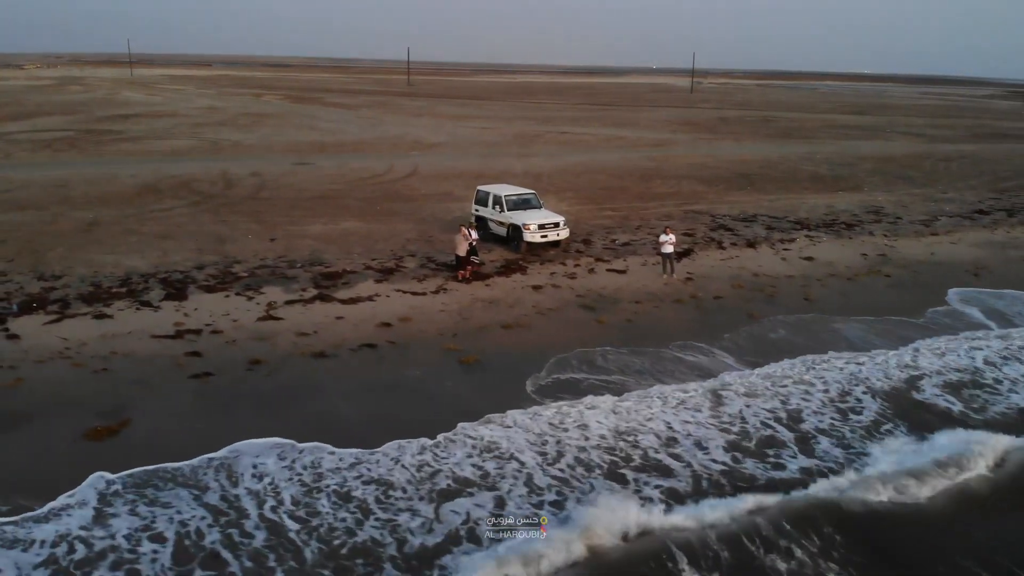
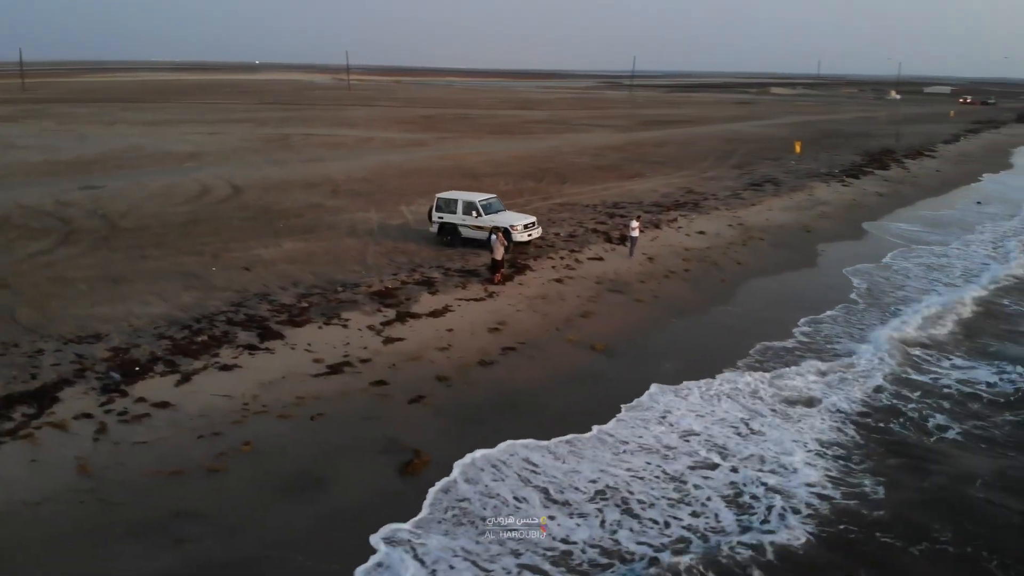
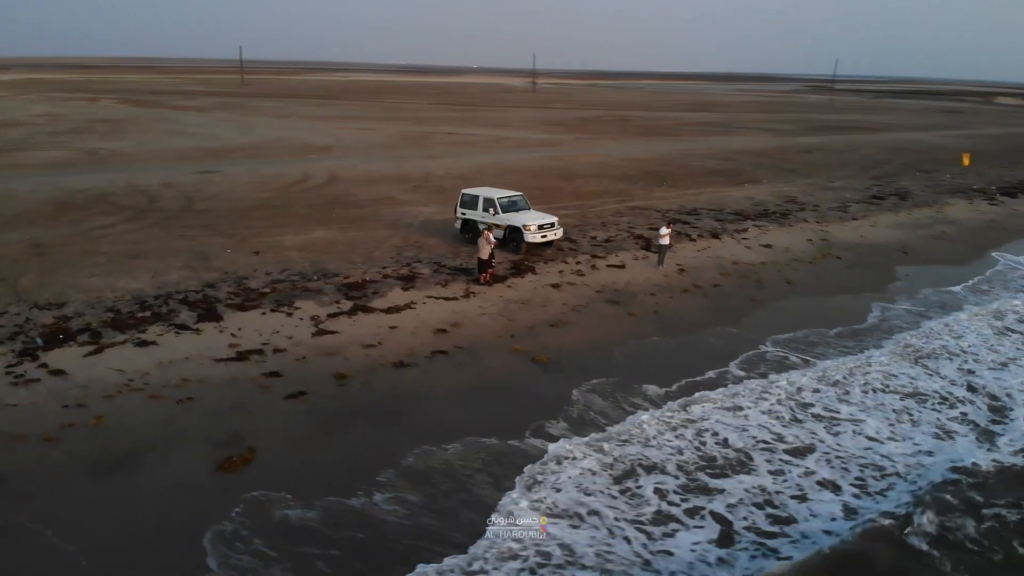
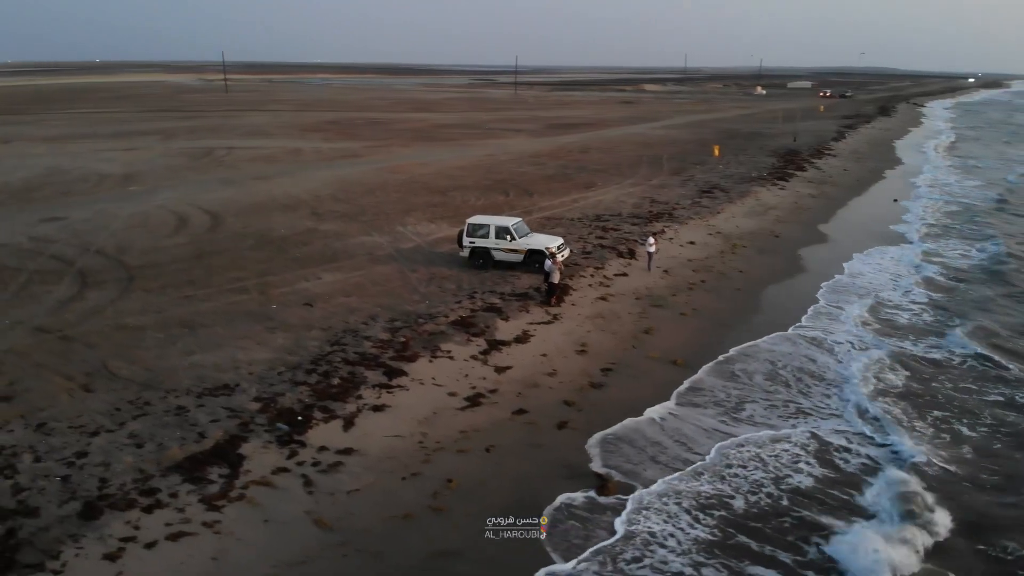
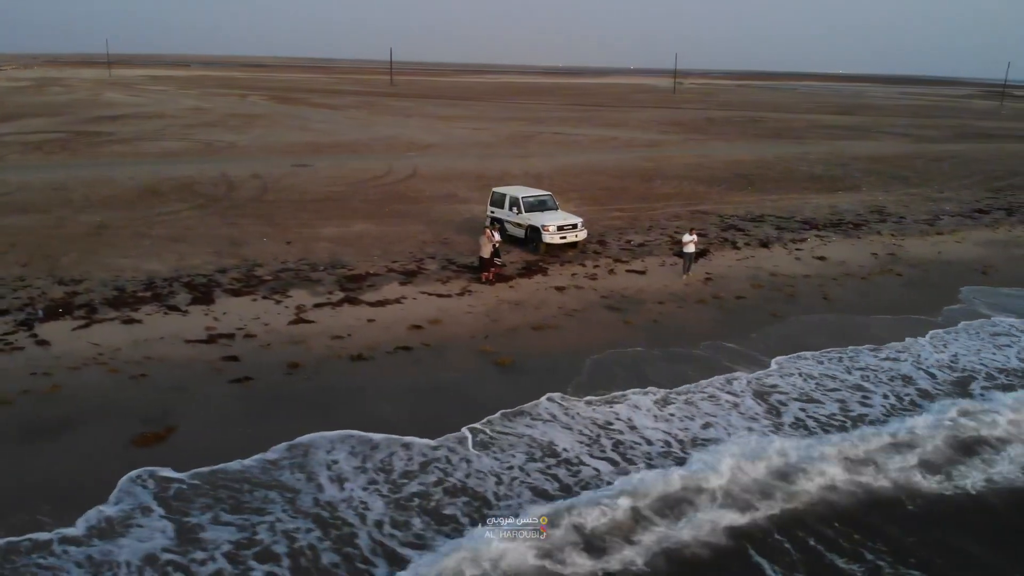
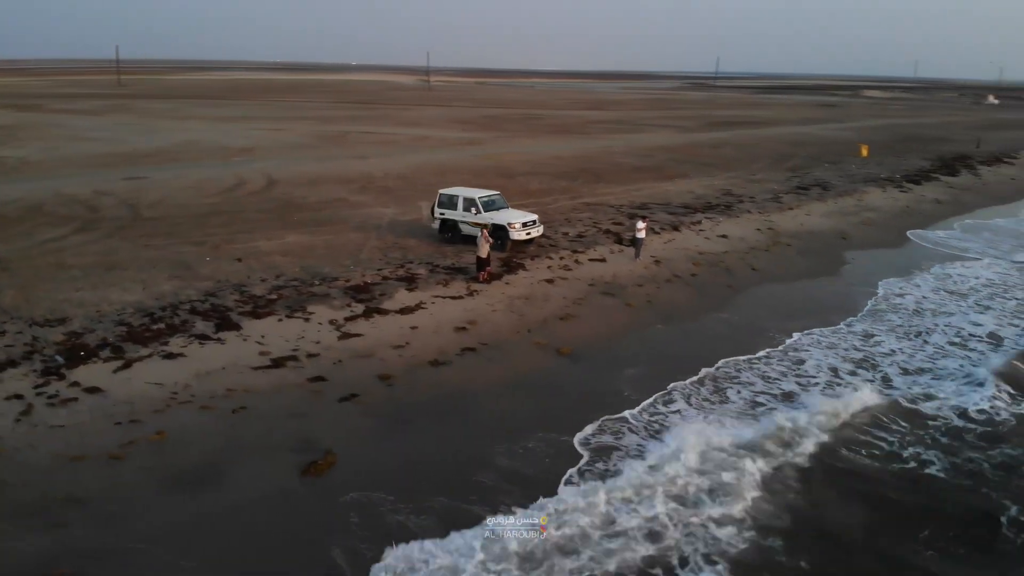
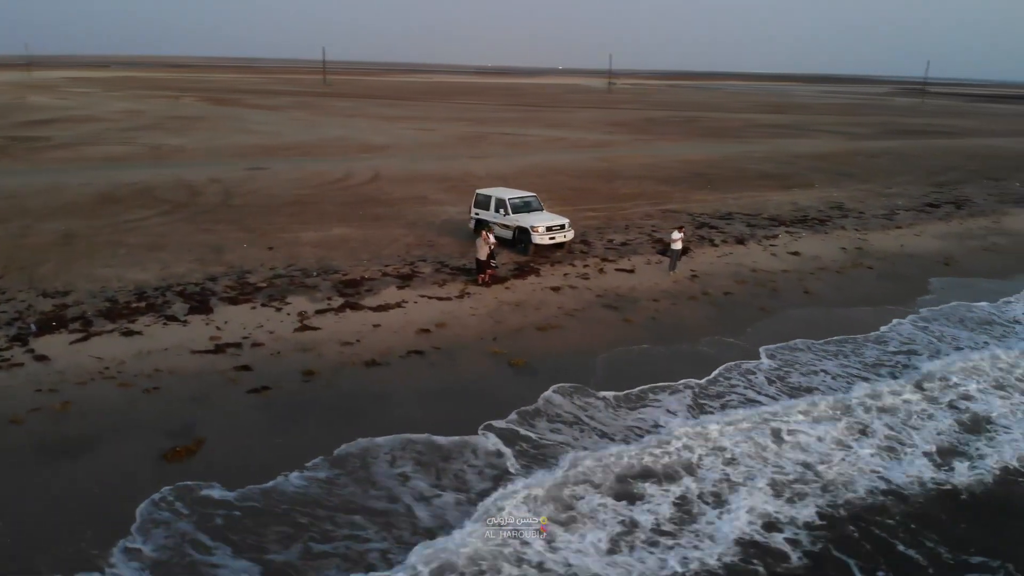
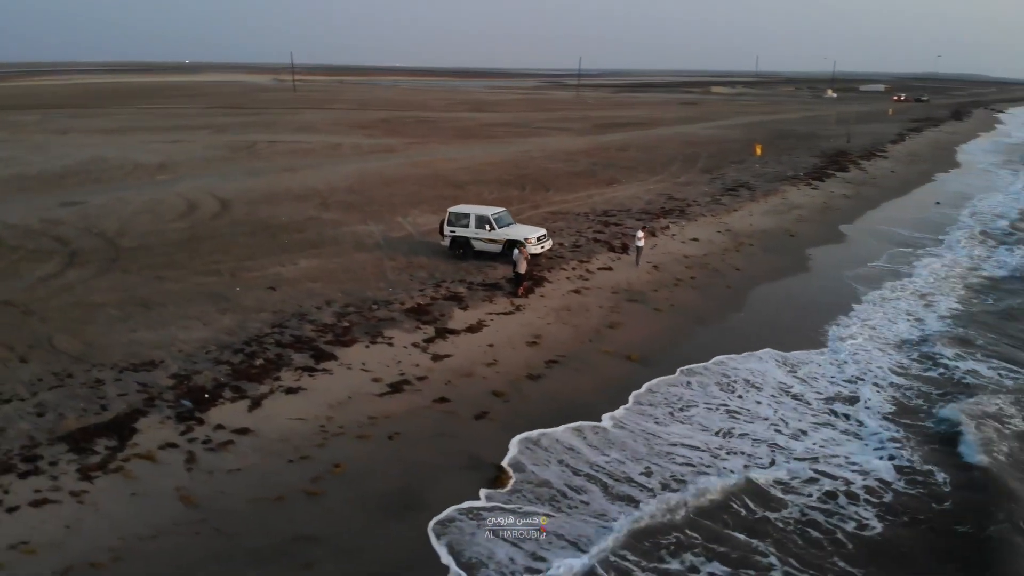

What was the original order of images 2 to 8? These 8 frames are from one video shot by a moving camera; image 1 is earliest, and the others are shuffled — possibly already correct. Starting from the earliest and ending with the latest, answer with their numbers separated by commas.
5, 7, 3, 6, 2, 8, 4
